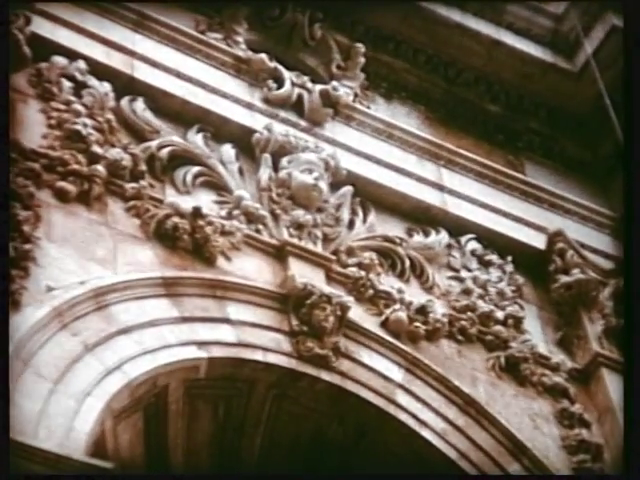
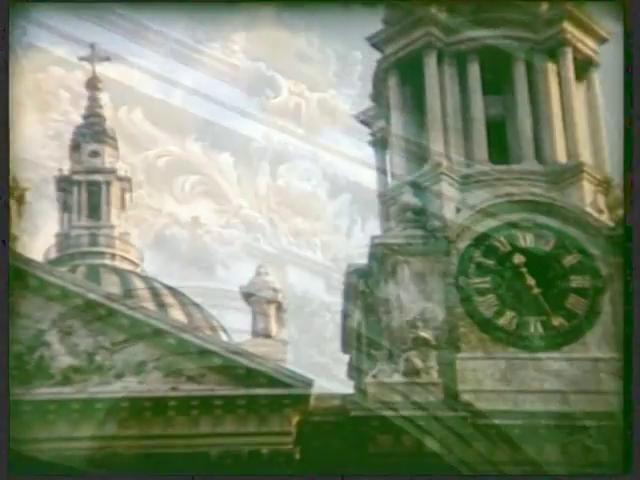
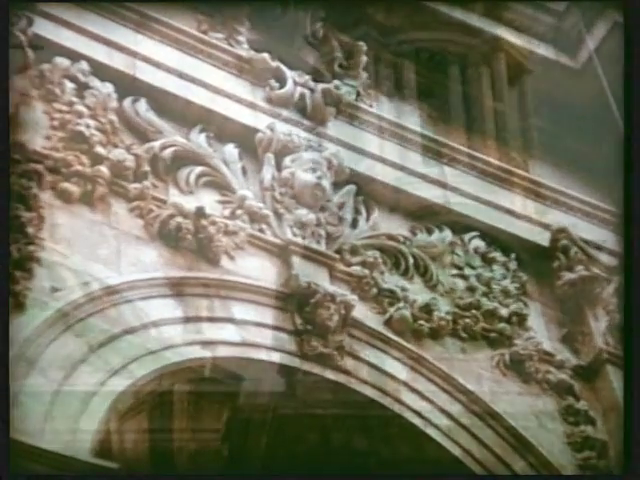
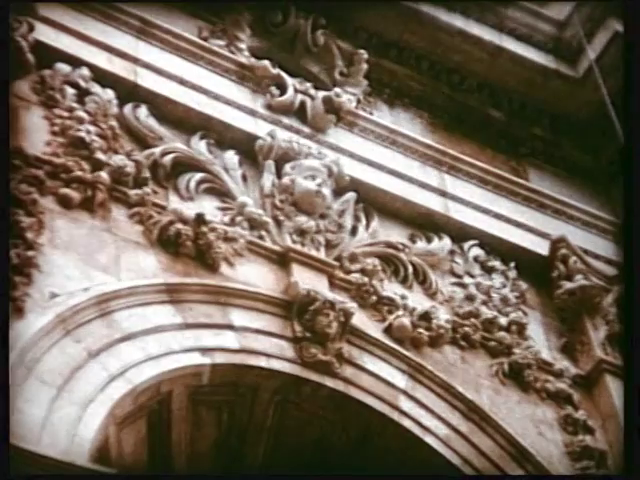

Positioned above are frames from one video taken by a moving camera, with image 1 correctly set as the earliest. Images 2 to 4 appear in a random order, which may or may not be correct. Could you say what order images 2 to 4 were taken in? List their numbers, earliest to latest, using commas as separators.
4, 3, 2
